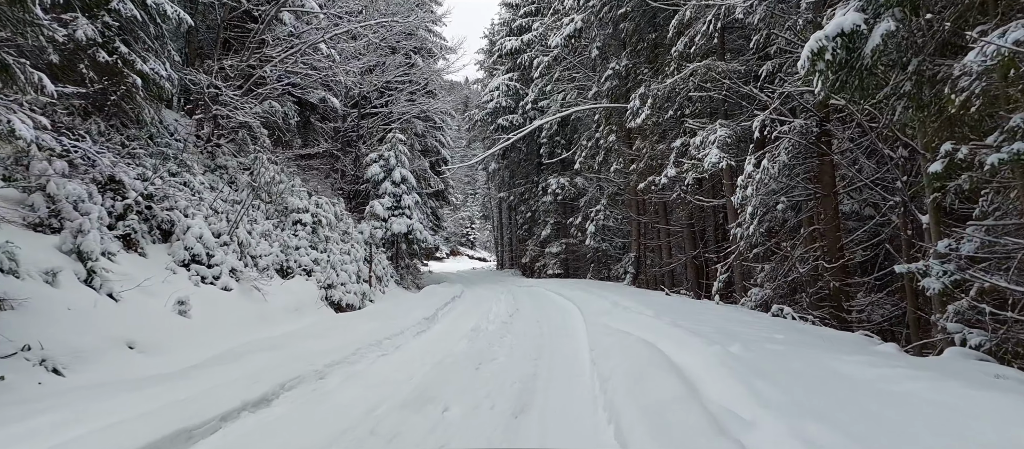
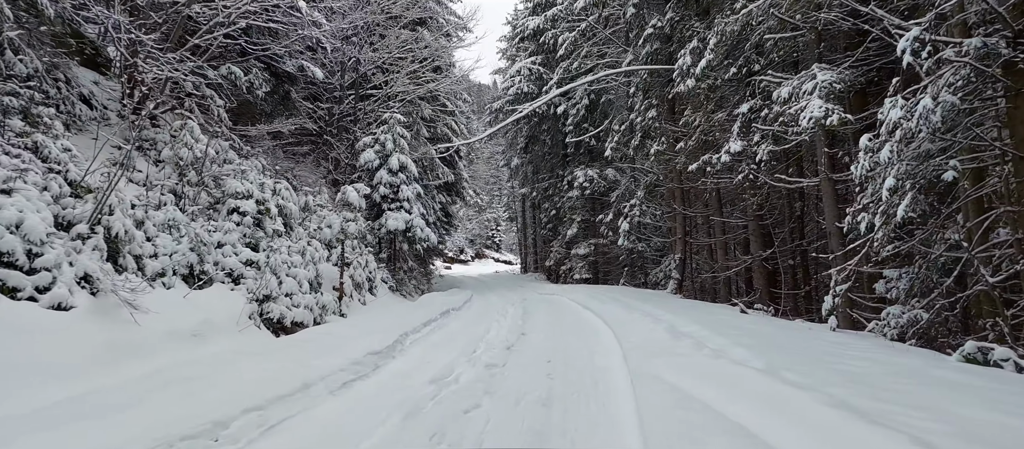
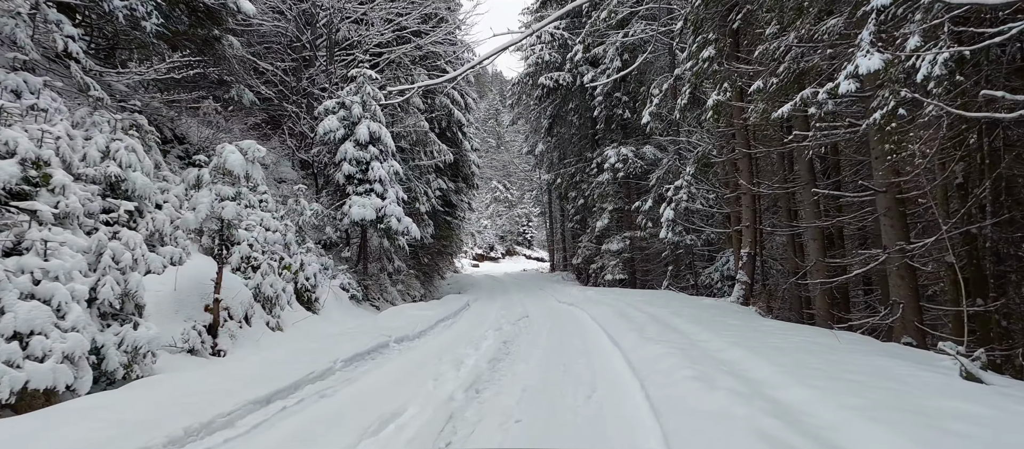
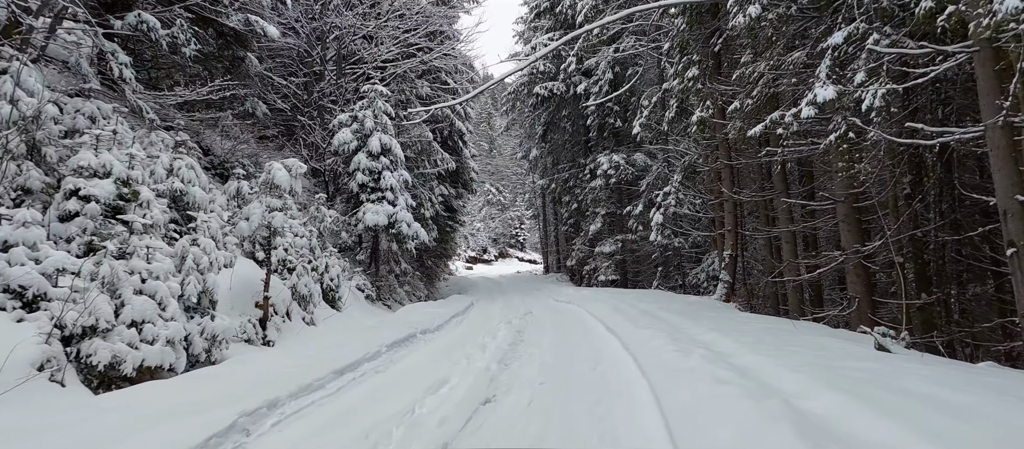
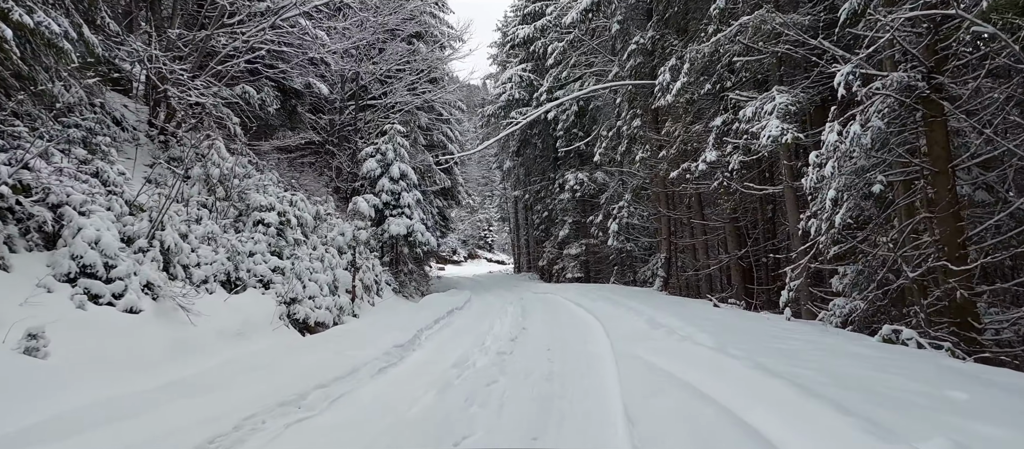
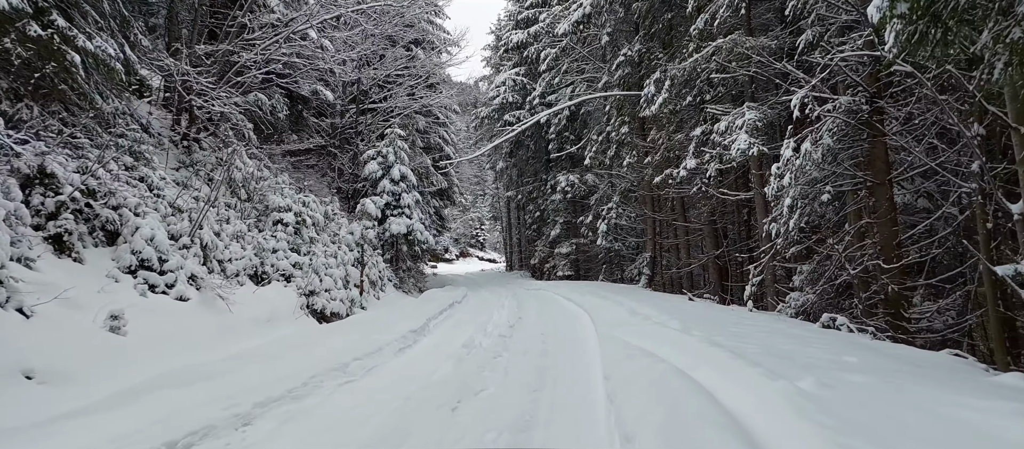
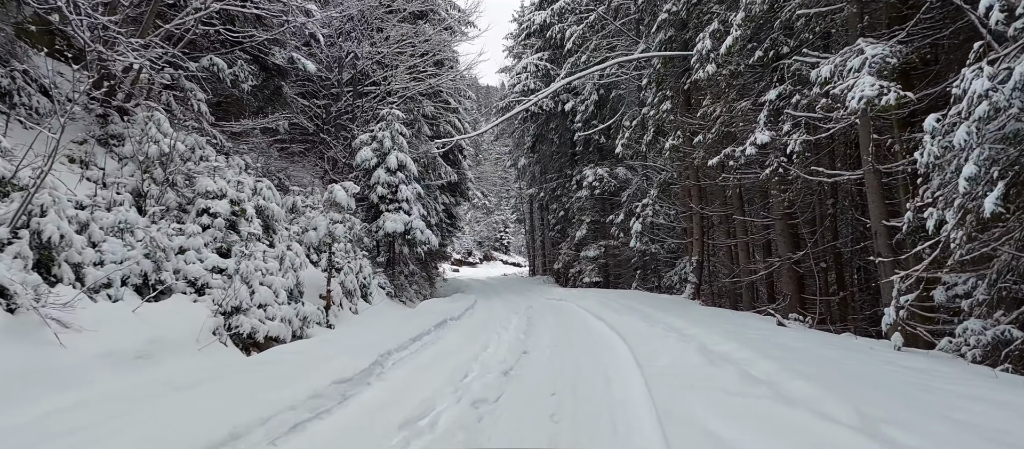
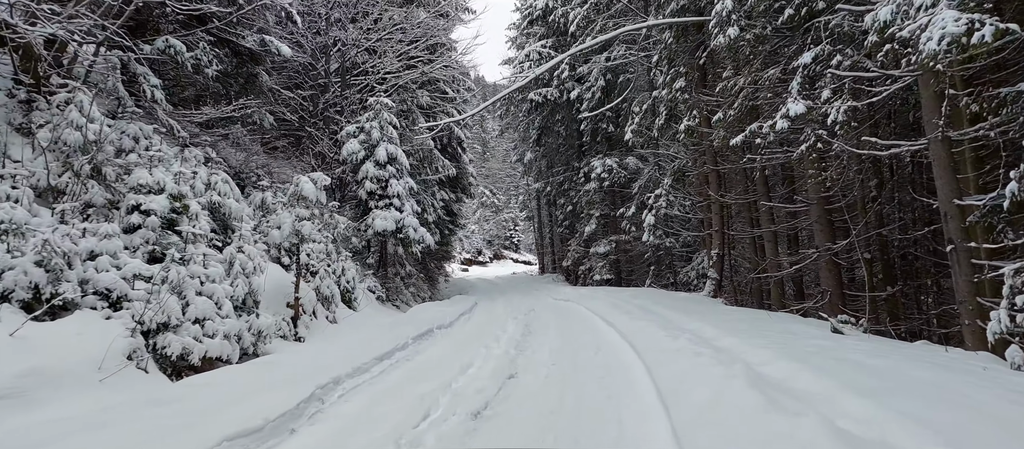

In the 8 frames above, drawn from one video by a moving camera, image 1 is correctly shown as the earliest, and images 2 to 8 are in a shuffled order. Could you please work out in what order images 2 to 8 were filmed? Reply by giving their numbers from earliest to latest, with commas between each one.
6, 5, 2, 7, 8, 4, 3
